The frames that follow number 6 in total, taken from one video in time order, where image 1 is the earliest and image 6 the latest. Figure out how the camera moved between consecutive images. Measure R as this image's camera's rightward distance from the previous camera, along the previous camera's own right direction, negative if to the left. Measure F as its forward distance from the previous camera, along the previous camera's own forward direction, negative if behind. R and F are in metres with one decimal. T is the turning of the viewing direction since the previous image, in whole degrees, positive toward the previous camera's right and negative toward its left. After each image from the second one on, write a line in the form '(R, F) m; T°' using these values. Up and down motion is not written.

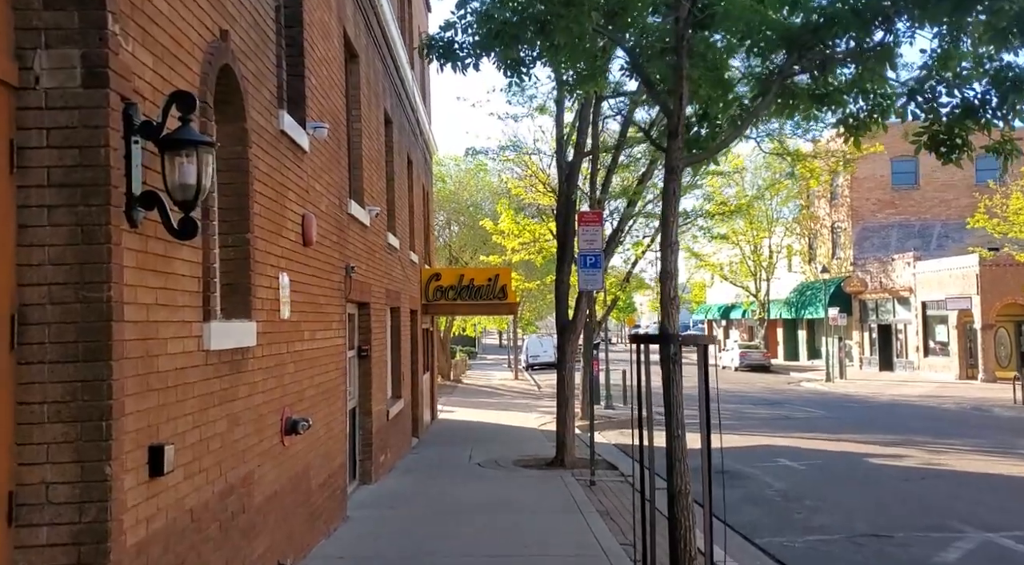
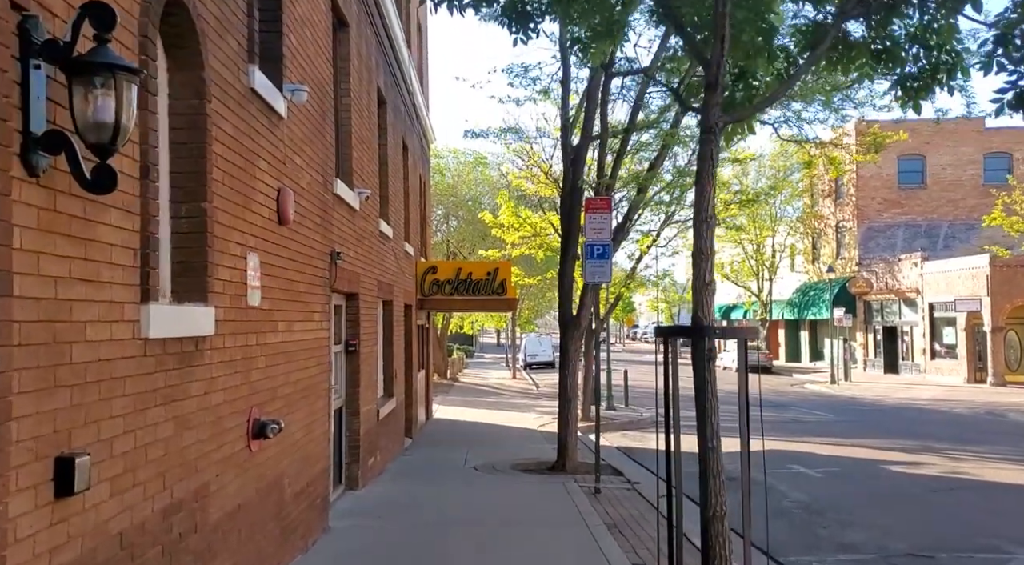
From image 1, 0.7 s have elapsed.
(0.0, +0.9) m; 0°
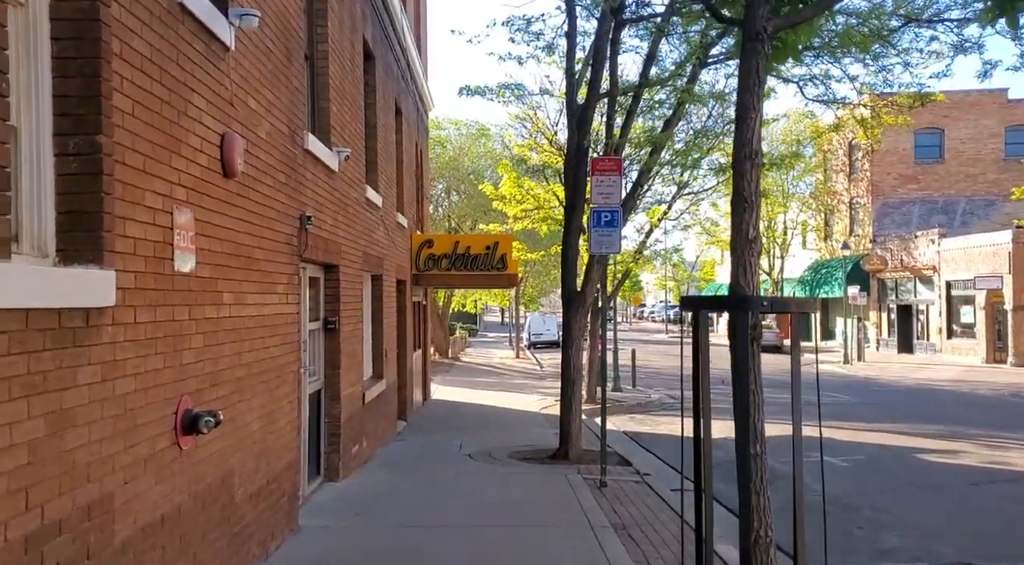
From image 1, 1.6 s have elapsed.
(+0.1, +1.1) m; 0°
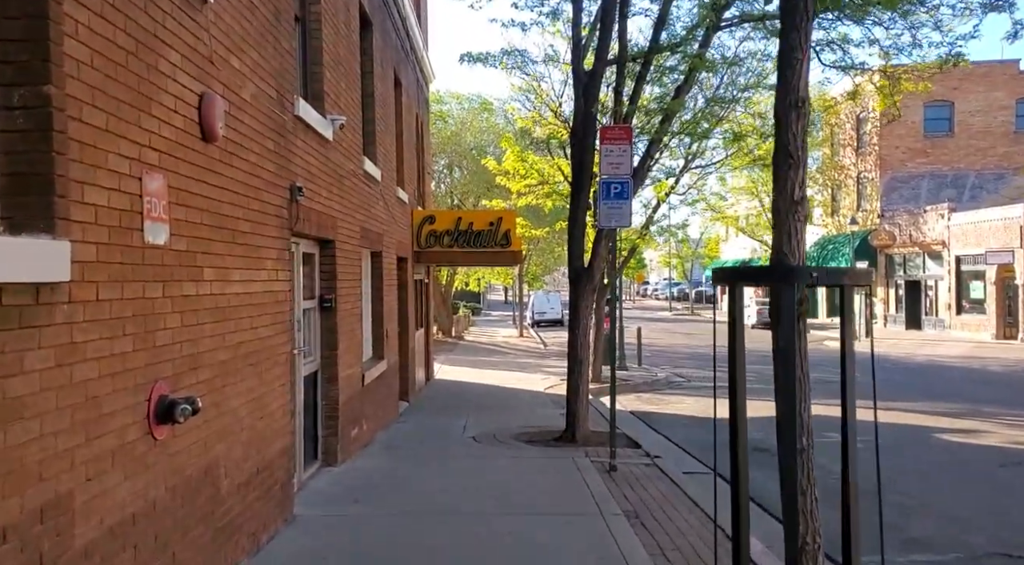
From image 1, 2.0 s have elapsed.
(0.0, +0.5) m; 0°
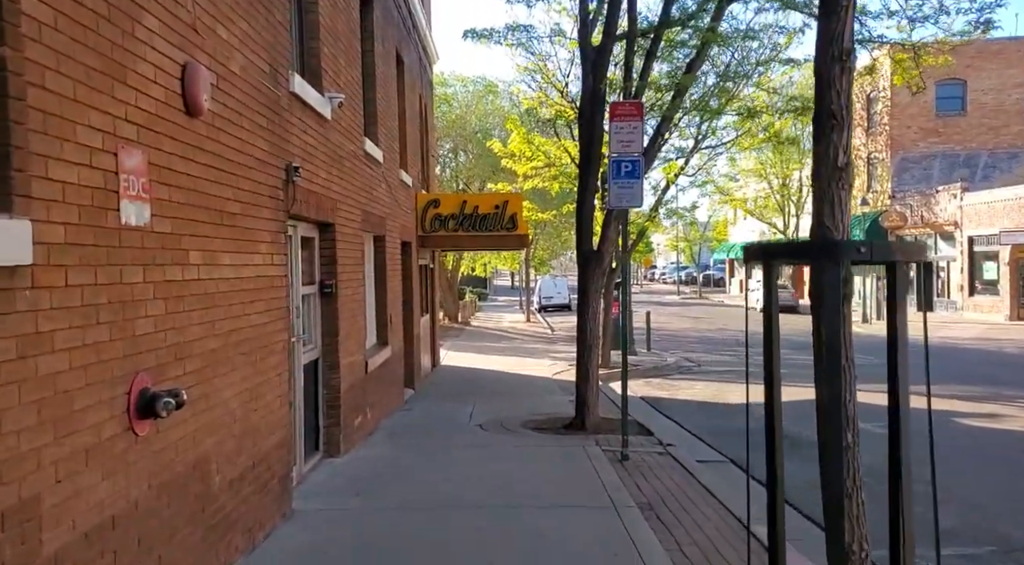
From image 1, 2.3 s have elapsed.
(0.0, +0.3) m; 0°
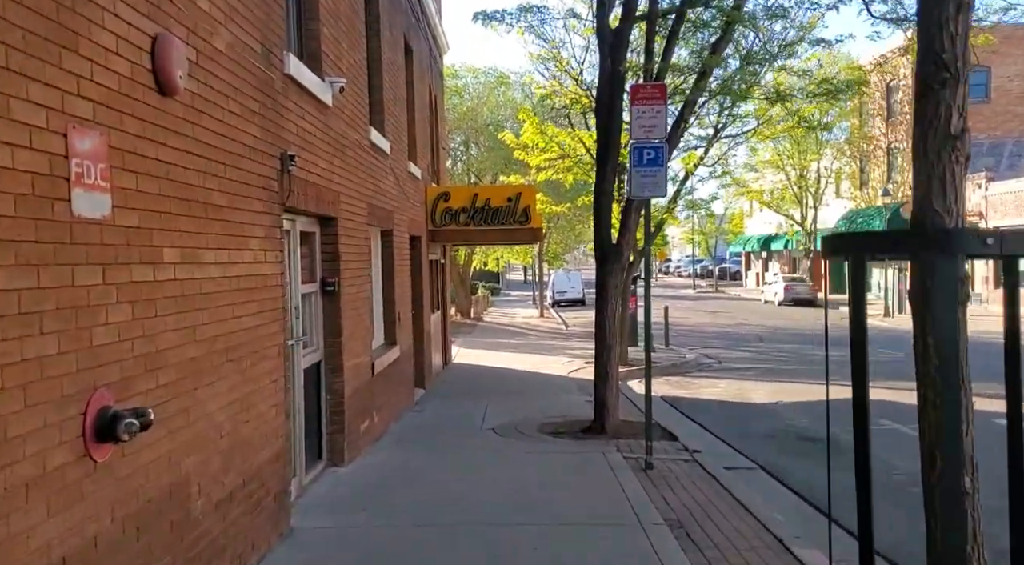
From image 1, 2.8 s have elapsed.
(0.0, +0.6) m; -1°
